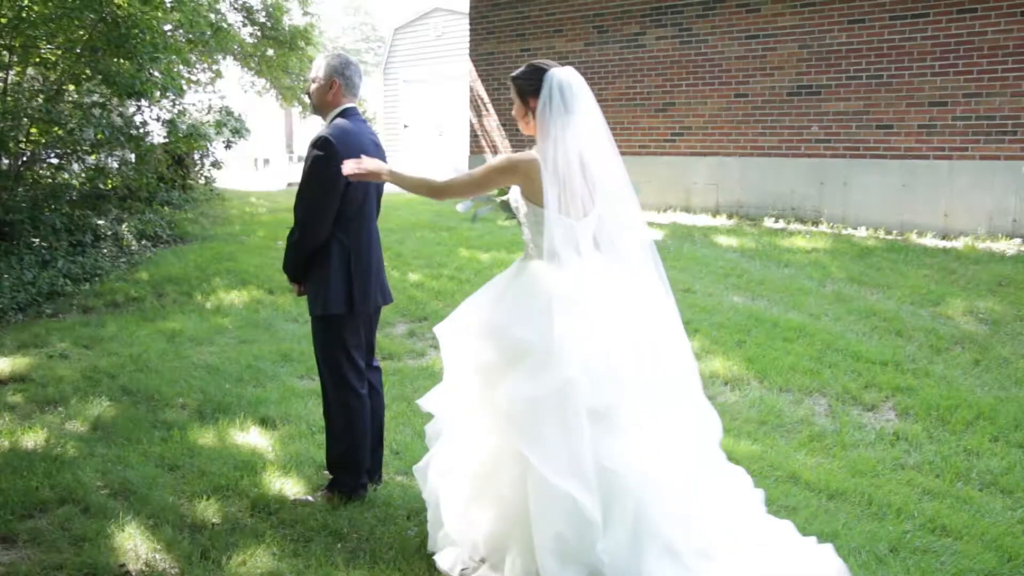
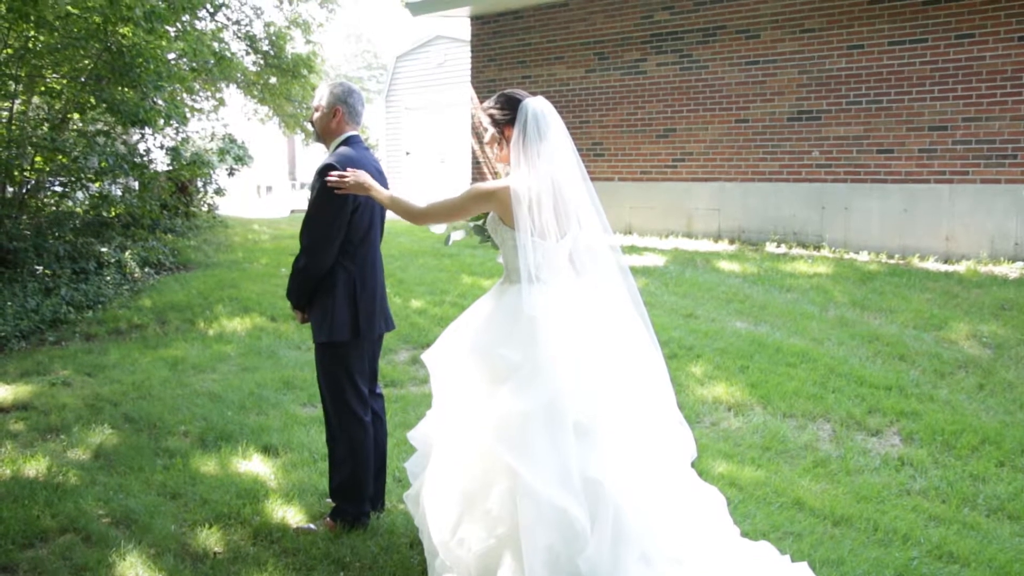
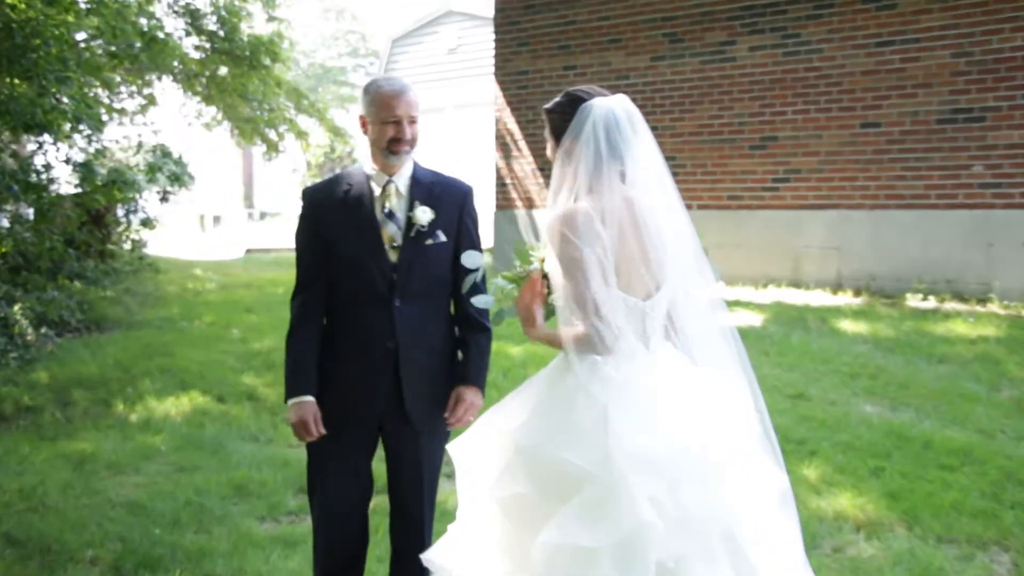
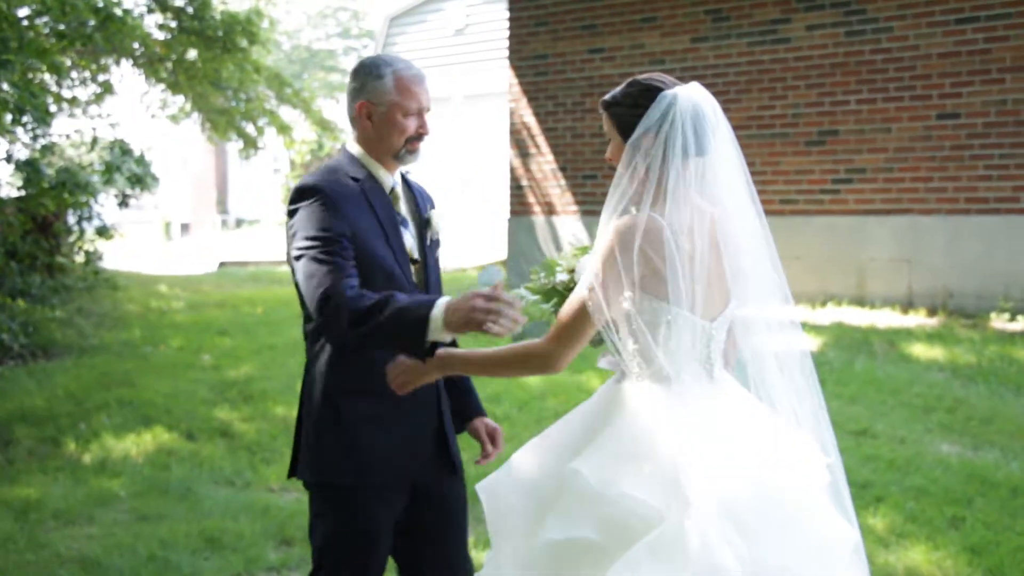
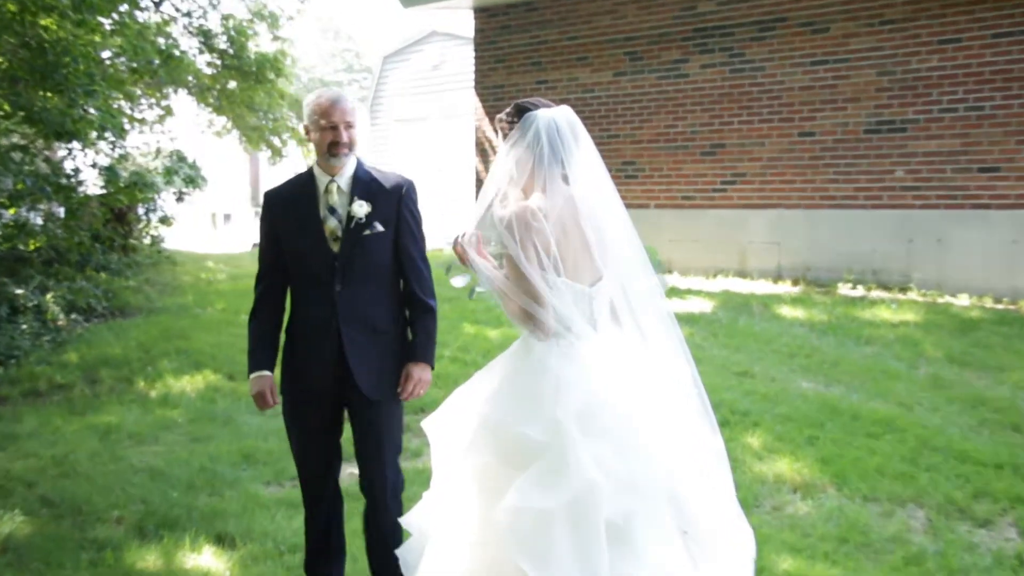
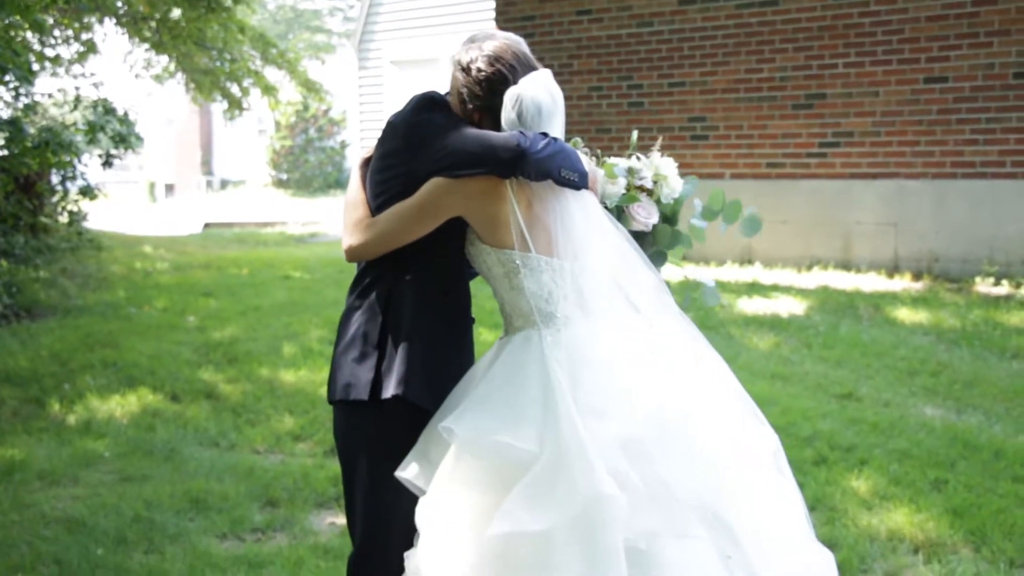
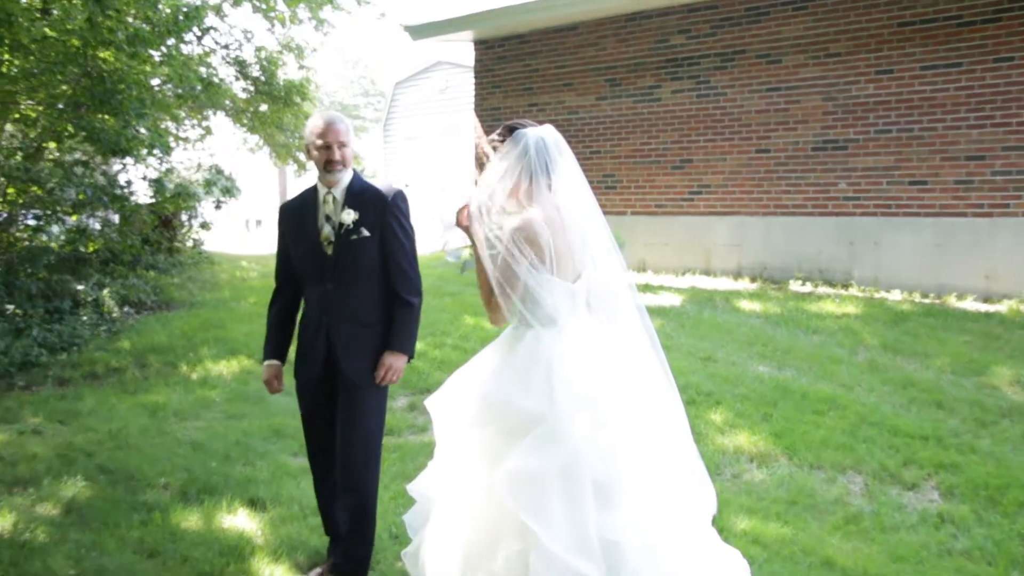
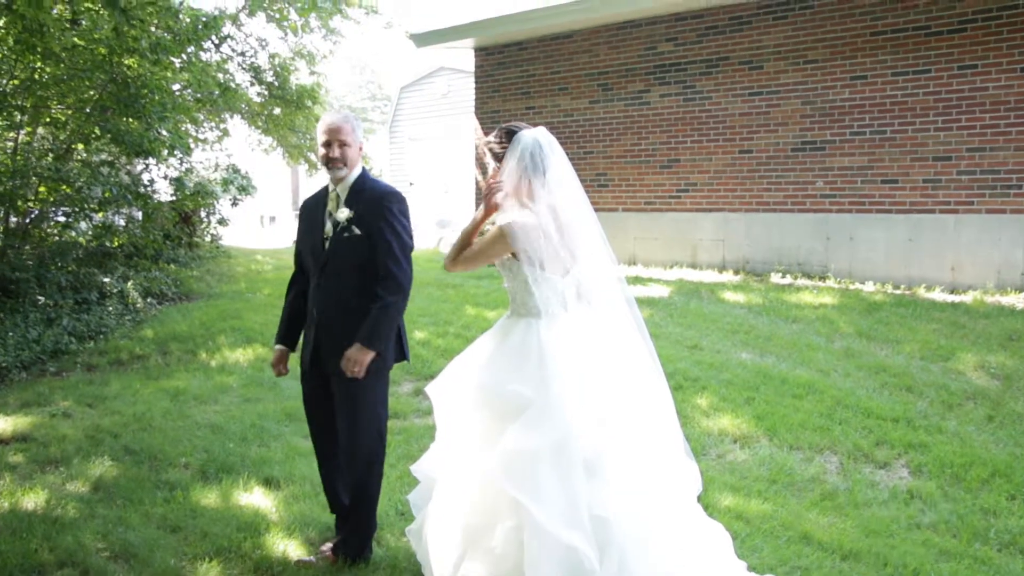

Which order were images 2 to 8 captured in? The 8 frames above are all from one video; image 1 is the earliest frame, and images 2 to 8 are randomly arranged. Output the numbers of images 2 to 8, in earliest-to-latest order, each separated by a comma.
2, 8, 7, 5, 3, 4, 6
